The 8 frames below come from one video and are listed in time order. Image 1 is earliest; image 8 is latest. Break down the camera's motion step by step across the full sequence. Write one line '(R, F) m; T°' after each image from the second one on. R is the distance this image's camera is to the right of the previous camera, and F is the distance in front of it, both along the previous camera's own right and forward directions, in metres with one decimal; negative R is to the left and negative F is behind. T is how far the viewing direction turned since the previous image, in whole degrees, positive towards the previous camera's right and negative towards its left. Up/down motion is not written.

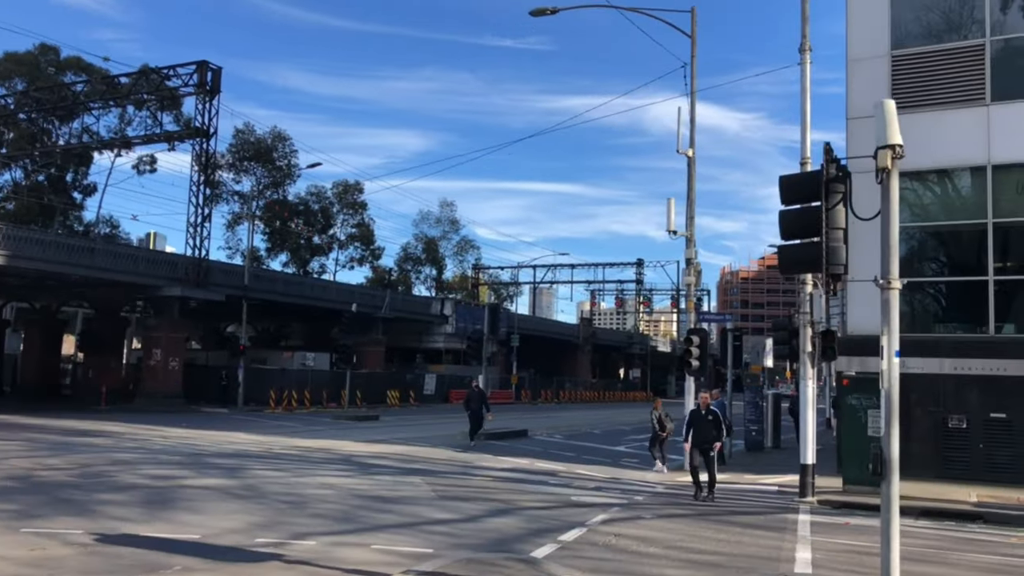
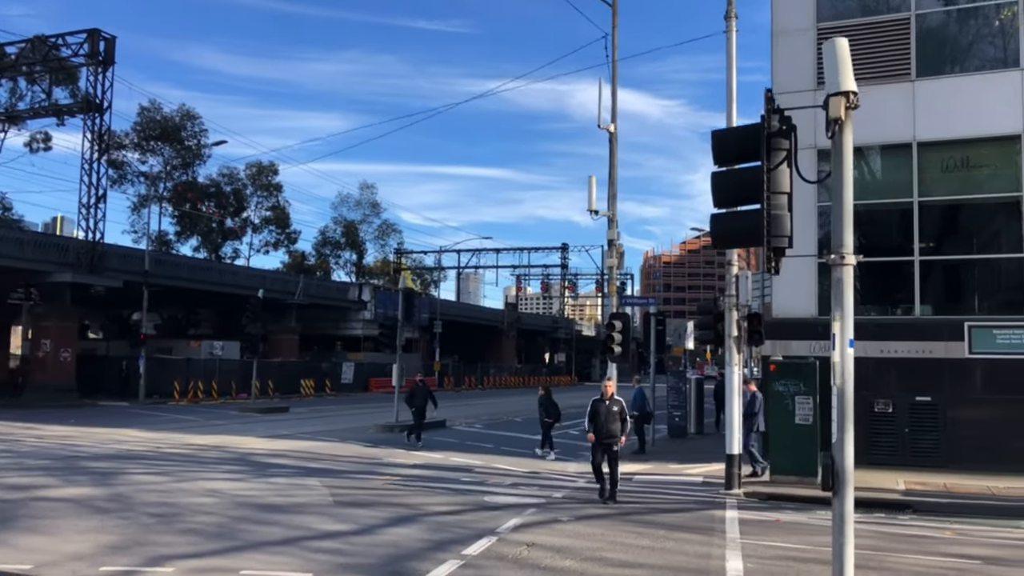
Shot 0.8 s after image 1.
(+0.3, +1.2) m; +5°
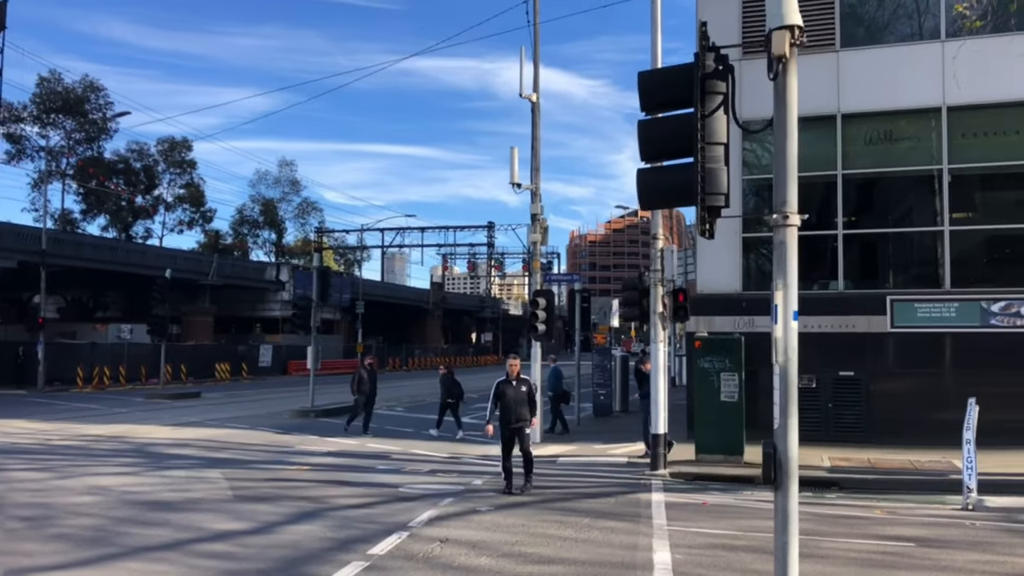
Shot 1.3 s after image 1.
(+0.2, +0.8) m; +5°
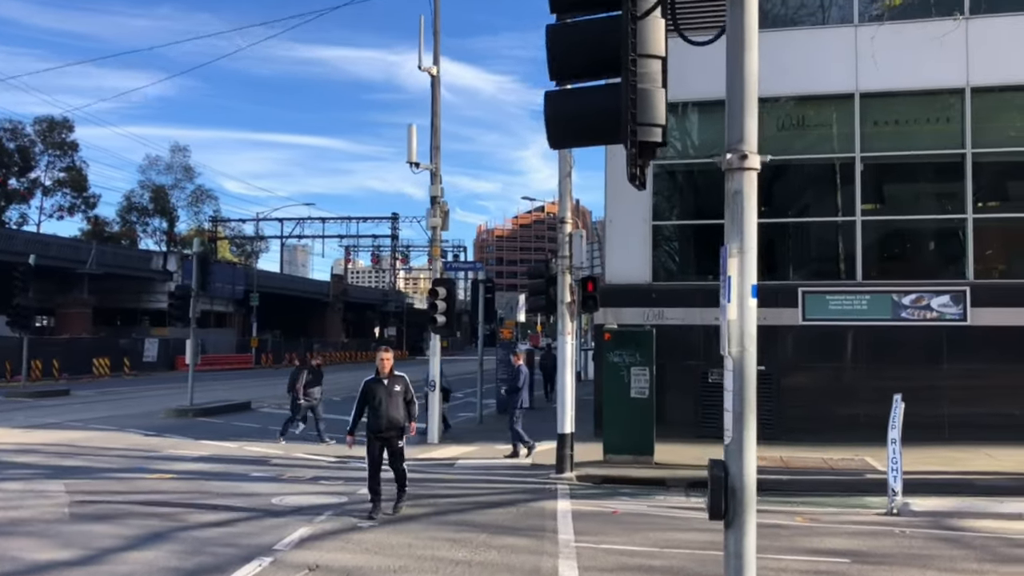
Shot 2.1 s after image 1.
(+0.2, +1.3) m; +6°
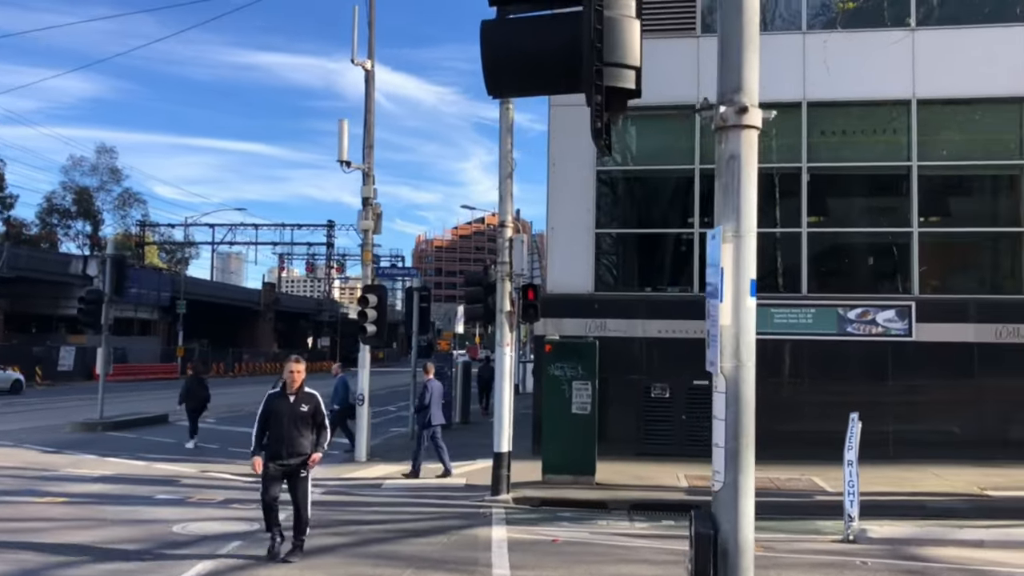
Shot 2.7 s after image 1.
(+0.1, +0.9) m; +4°
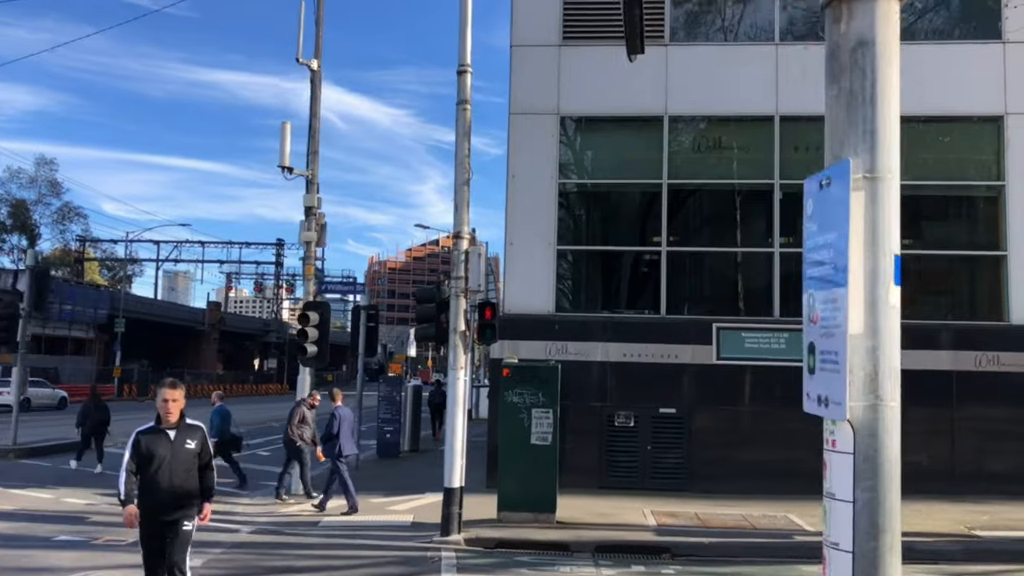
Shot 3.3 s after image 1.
(0.0, +1.1) m; +3°
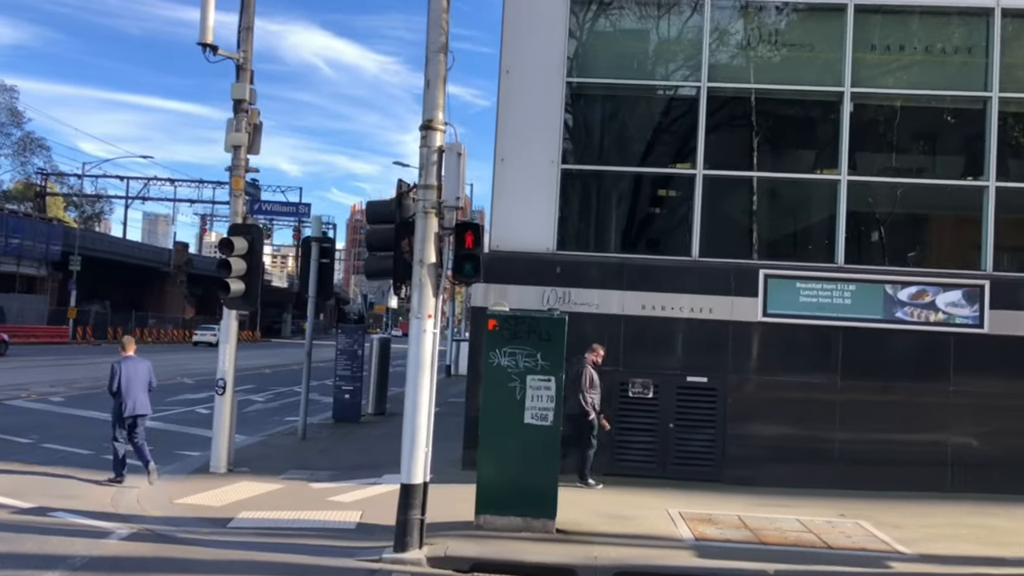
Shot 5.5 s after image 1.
(-0.1, +3.4) m; +1°
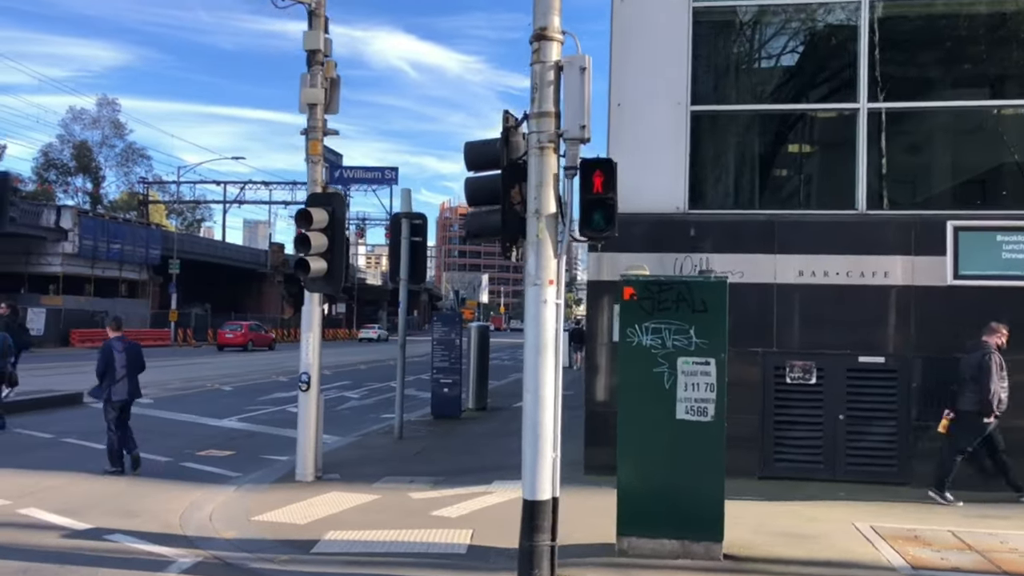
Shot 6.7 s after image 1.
(-0.4, +1.8) m; -6°
